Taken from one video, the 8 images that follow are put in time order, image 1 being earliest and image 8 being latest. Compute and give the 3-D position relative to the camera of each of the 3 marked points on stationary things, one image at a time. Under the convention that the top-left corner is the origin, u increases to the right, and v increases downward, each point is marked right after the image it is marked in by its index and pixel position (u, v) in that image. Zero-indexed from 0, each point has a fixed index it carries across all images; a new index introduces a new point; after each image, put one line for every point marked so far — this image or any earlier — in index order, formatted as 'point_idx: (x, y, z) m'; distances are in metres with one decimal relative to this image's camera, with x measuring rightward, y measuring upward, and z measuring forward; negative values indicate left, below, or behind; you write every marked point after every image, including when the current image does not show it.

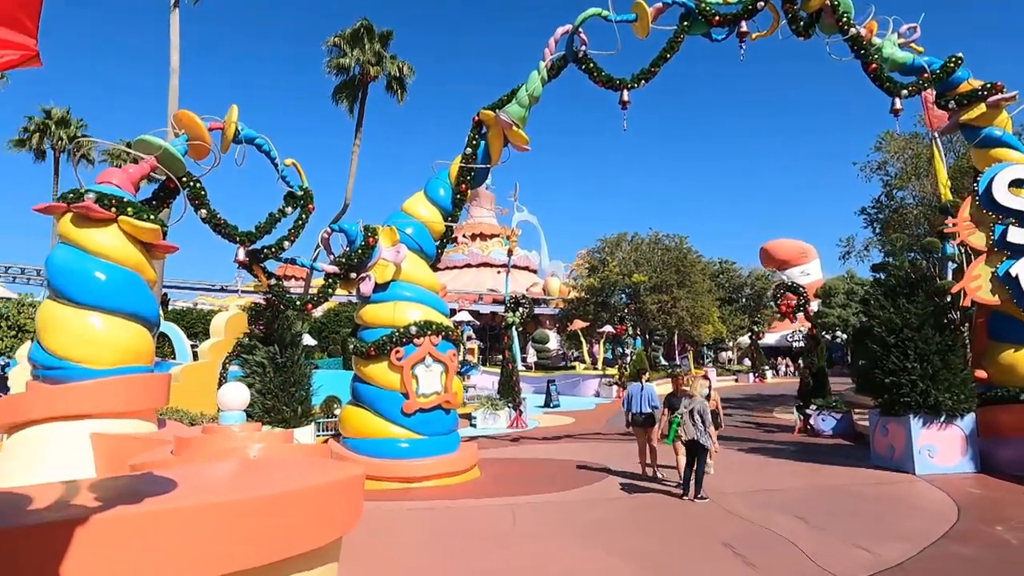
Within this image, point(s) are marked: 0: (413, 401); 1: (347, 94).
0: (-1.2, -1.4, +8.3) m
1: (-4.7, +5.6, +19.1) m
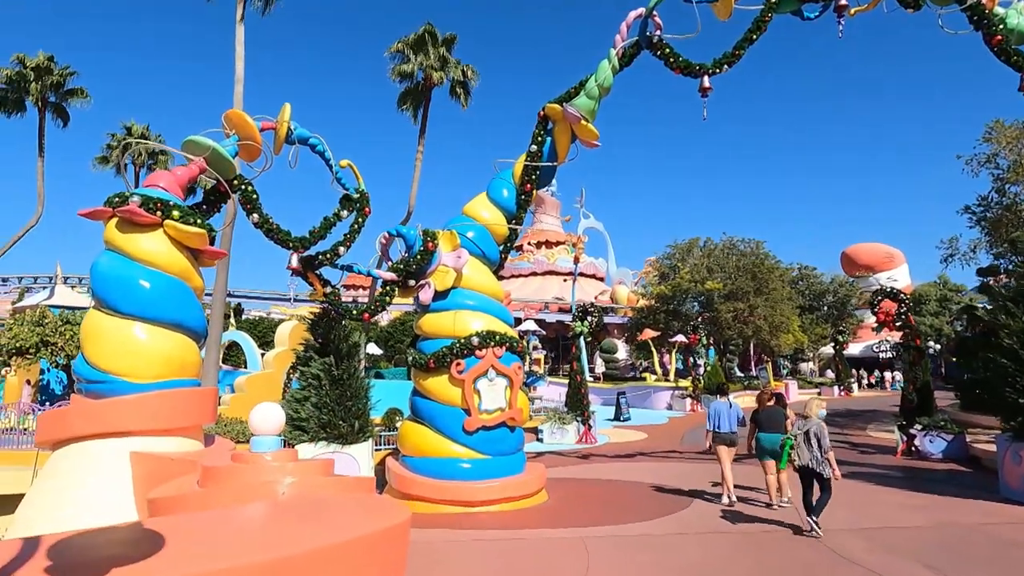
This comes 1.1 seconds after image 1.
0: (-0.4, -1.5, +7.7) m
1: (-2.9, +5.3, +18.8) m
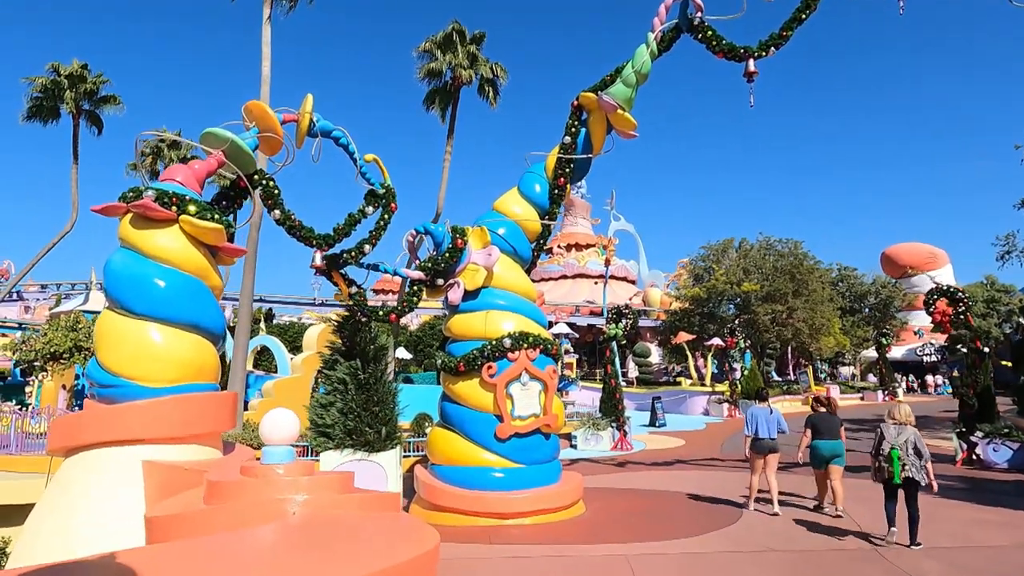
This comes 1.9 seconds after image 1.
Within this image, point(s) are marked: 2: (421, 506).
0: (0.0, -1.5, +7.3) m
1: (-2.0, +5.2, +18.6) m
2: (-1.1, -2.5, +7.6) m
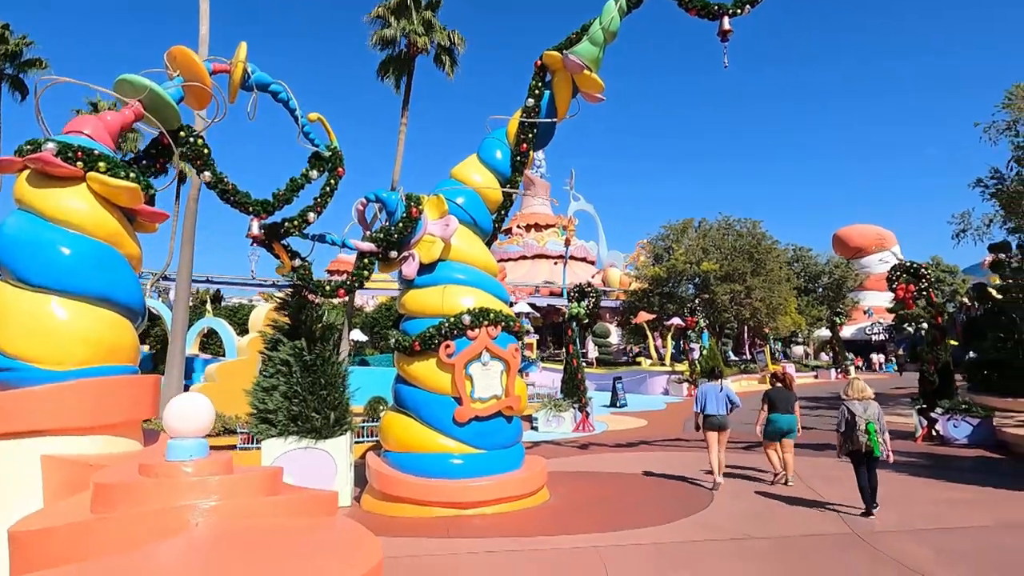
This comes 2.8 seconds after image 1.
0: (-0.5, -1.2, +6.8) m
1: (-3.2, +5.8, +17.7) m
2: (-1.5, -2.2, +7.0) m
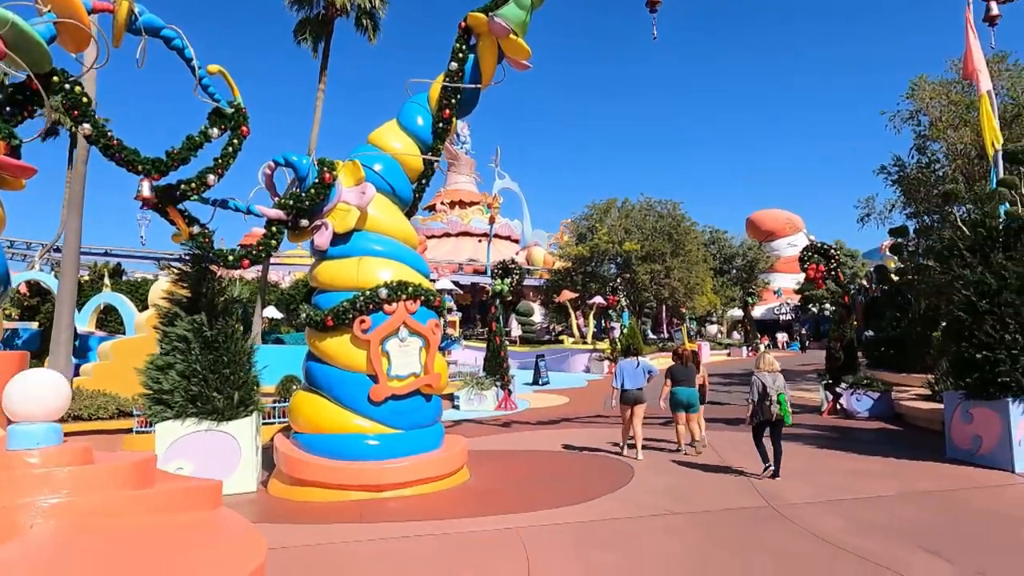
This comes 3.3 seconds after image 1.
0: (-1.2, -0.9, +6.4) m
1: (-5.1, +6.5, +16.8) m
2: (-2.3, -1.9, +6.6) m
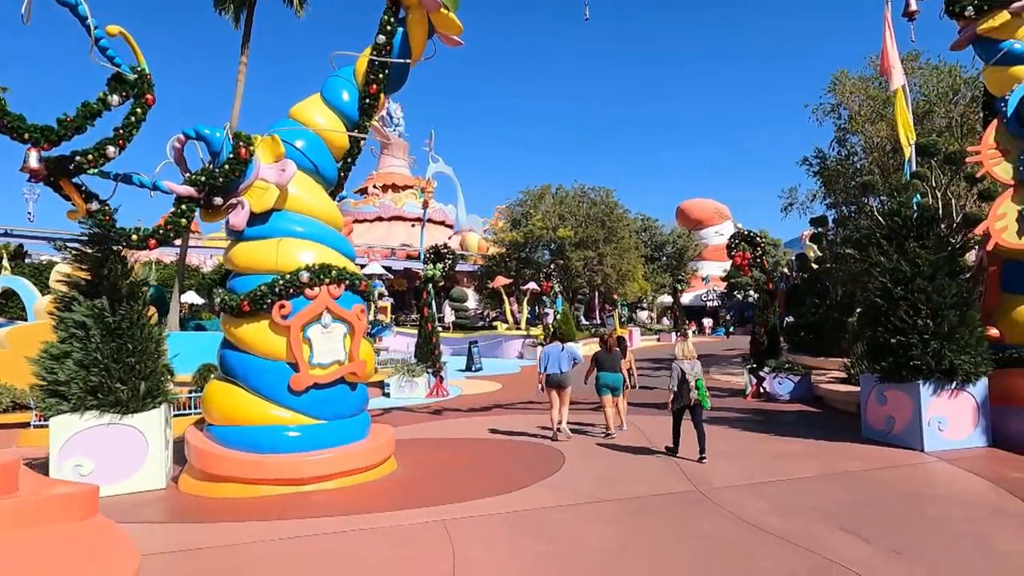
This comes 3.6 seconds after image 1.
0: (-1.9, -0.8, +6.1) m
1: (-6.7, +6.8, +15.9) m
2: (-3.0, -1.7, +6.2) m
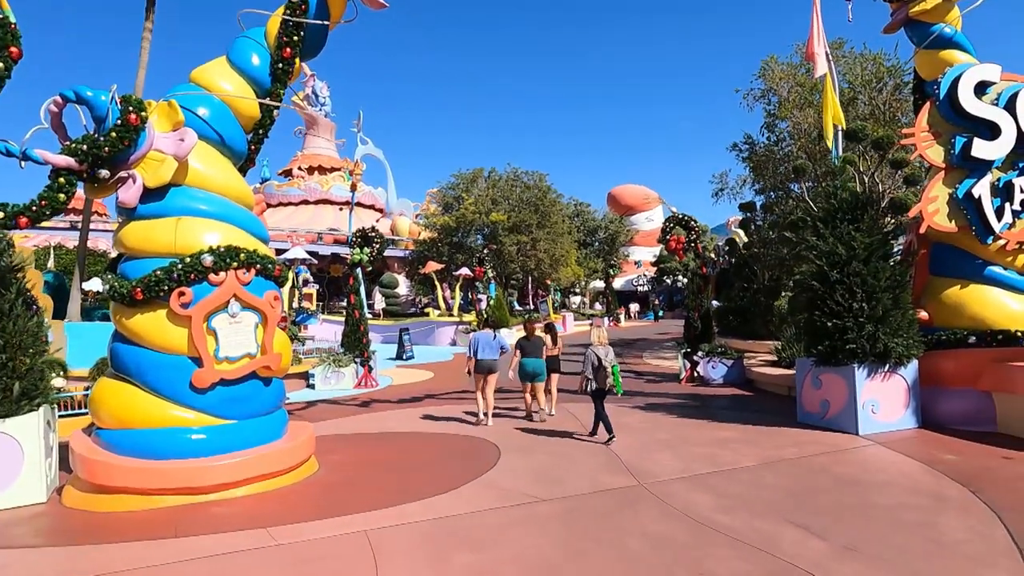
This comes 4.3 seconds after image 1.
0: (-2.5, -0.7, +5.5) m
1: (-8.2, +7.1, +14.5) m
2: (-3.5, -1.6, +5.4) m
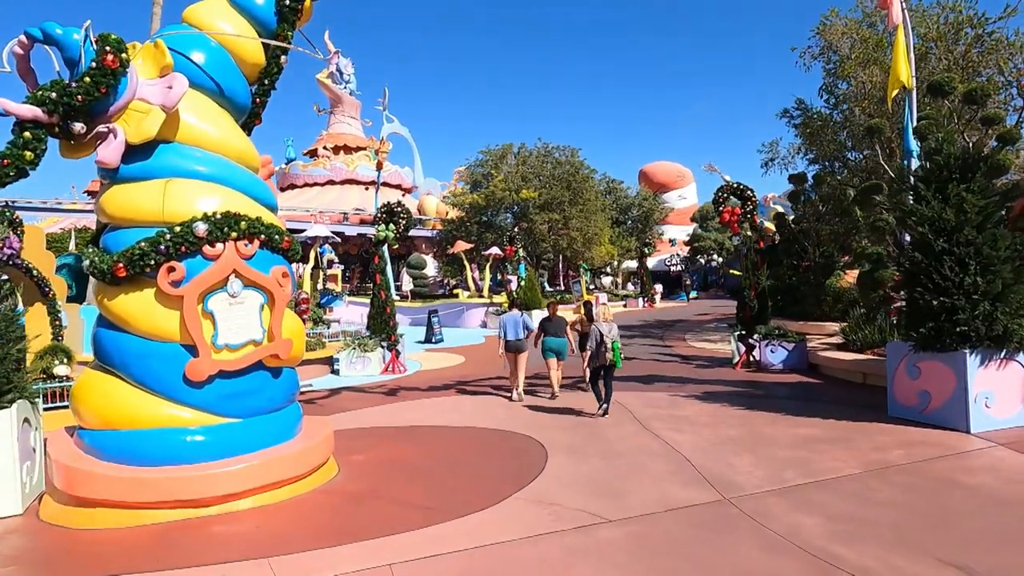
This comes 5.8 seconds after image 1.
0: (-2.1, -0.5, +4.6) m
1: (-7.6, +7.5, +13.7) m
2: (-3.2, -1.5, +4.6) m
